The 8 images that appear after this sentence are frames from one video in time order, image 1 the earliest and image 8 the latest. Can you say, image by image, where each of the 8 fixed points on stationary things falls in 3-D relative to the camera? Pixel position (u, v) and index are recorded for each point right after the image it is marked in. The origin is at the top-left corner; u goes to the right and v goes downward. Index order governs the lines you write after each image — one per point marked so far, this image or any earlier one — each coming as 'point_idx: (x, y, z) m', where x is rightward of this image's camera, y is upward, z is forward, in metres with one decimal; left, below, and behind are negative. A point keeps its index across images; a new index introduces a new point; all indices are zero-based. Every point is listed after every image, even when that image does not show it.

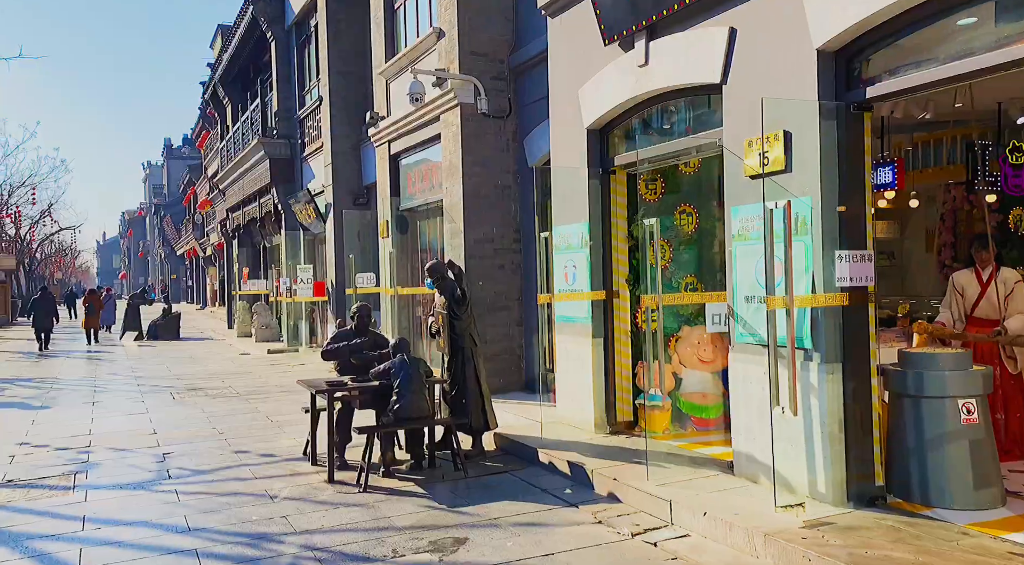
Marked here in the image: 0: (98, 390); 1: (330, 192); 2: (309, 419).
0: (-6.3, -1.7, +14.4) m
1: (-3.5, +1.8, +18.3) m
2: (-2.2, -1.5, +10.2) m
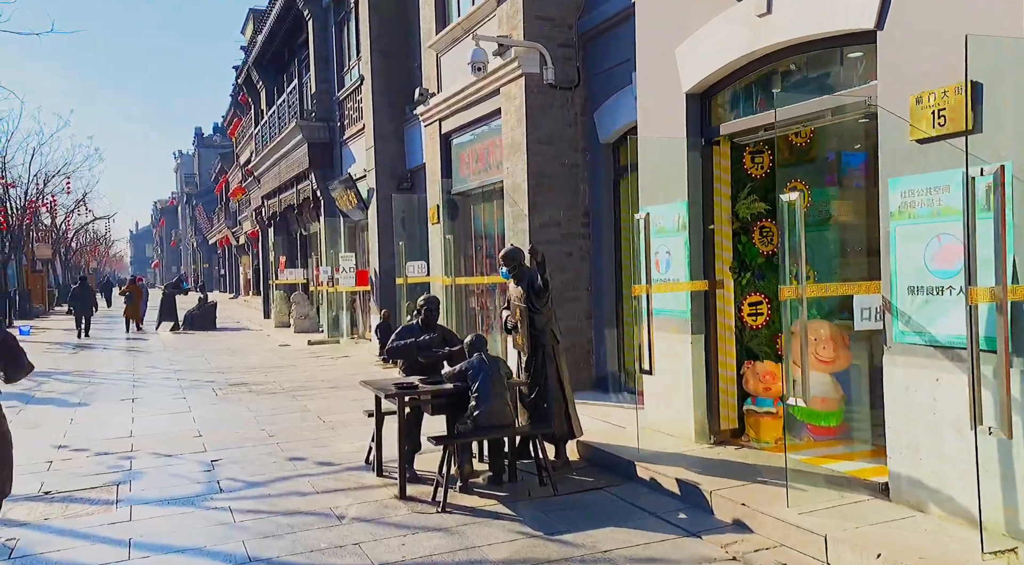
0: (-5.4, -1.5, +13.6) m
1: (-2.5, +2.0, +17.5) m
2: (-1.5, -1.4, +9.4) m
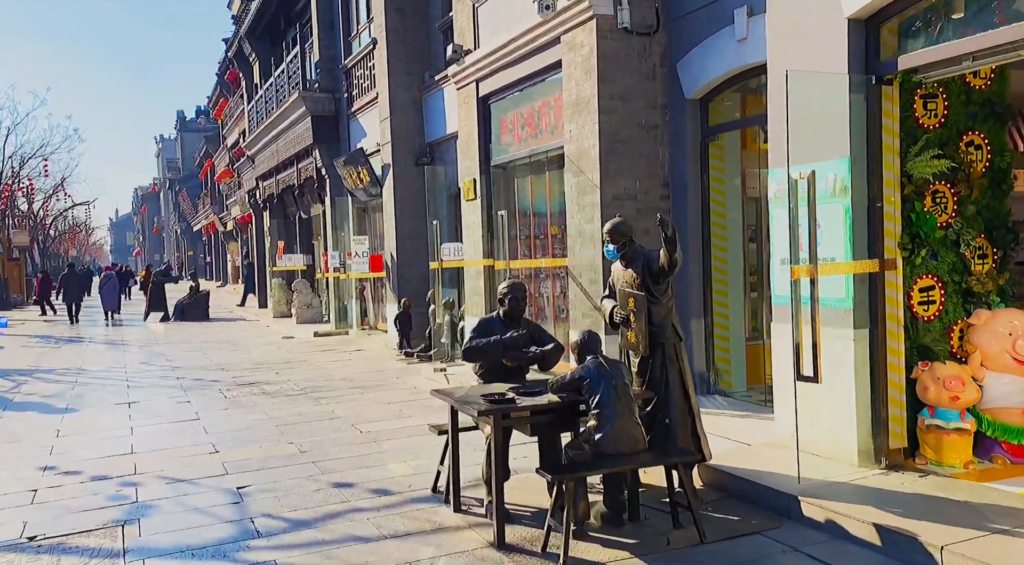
0: (-4.9, -1.4, +12.1) m
1: (-2.0, +2.2, +15.9) m
2: (-0.9, -1.2, +7.9) m
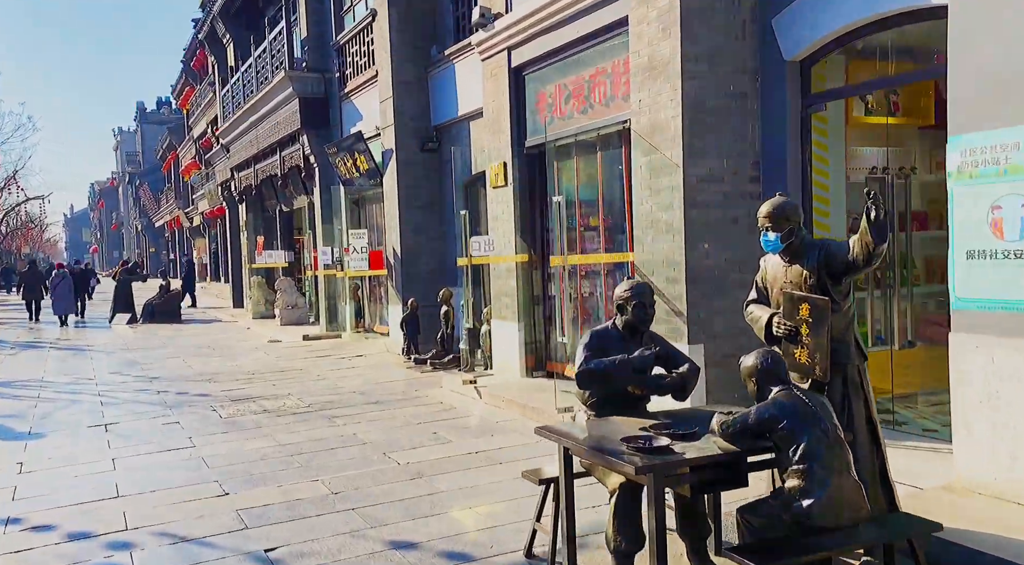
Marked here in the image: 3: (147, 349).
0: (-4.5, -1.4, +10.5) m
1: (-1.9, +2.3, +14.4) m
2: (-0.3, -1.2, +6.5) m
3: (-6.5, -1.2, +16.7) m
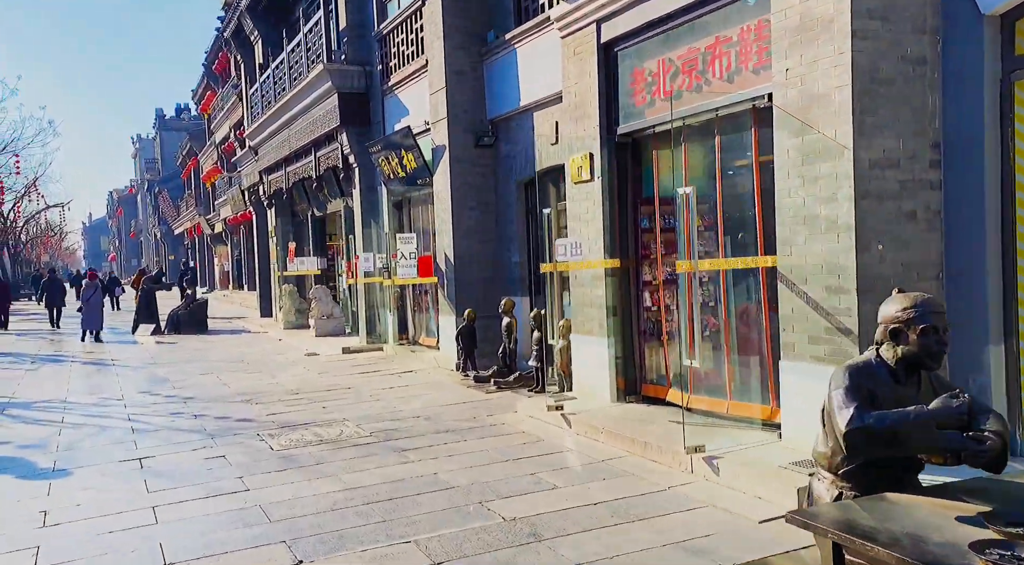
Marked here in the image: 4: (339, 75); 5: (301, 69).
0: (-3.7, -1.5, +9.3) m
1: (-1.0, +2.1, +13.1) m
2: (+0.4, -1.3, +5.1) m
3: (-5.6, -1.3, +15.5) m
4: (-2.9, +3.5, +15.8) m
5: (-4.0, +4.1, +17.9) m
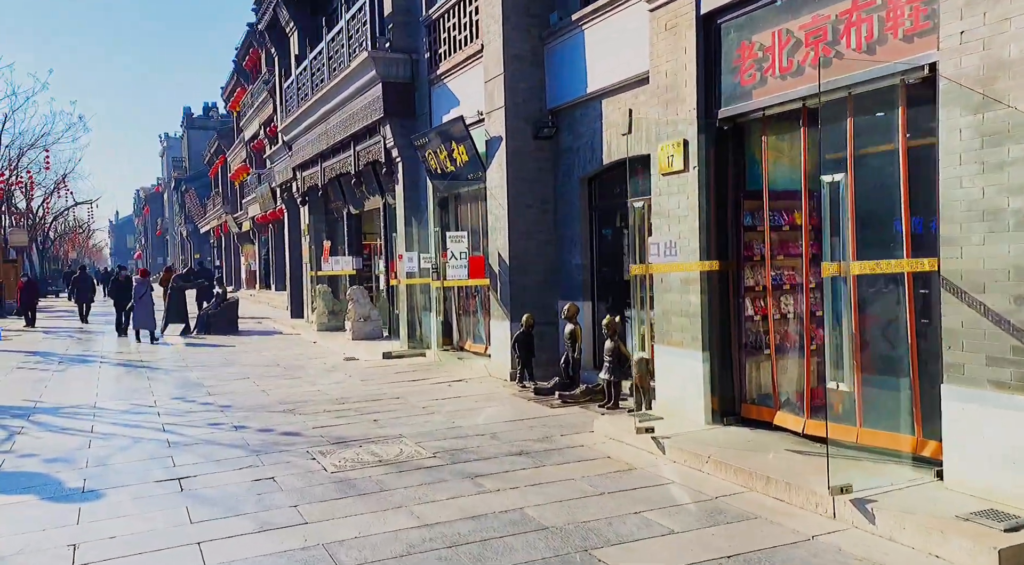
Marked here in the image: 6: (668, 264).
0: (-3.0, -1.5, +8.3) m
1: (-0.2, +2.1, +12.2) m
2: (+1.0, -1.3, +4.1) m
3: (-4.8, -1.3, +14.6) m
4: (-2.0, +3.5, +14.8) m
5: (-3.1, +4.1, +17.0) m
6: (+1.3, +0.2, +8.0) m
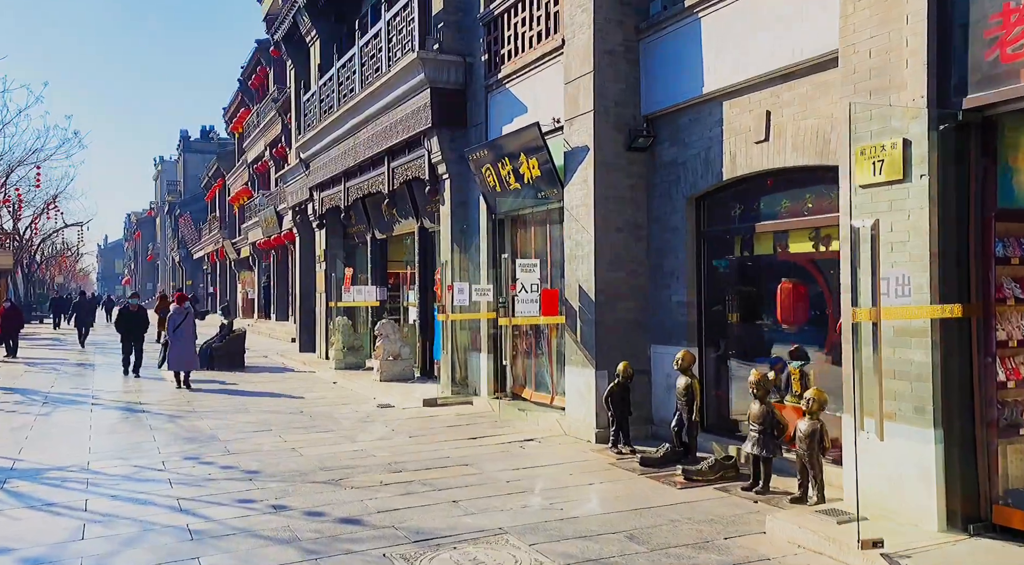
0: (-2.1, -1.7, +6.1) m
1: (+0.8, +1.7, +10.1) m
2: (+2.0, -1.5, +2.0) m
3: (-3.9, -1.7, +12.4) m
4: (-1.1, +3.0, +12.8) m
5: (-2.2, +3.6, +15.0) m
6: (+2.3, -0.2, +5.9) m
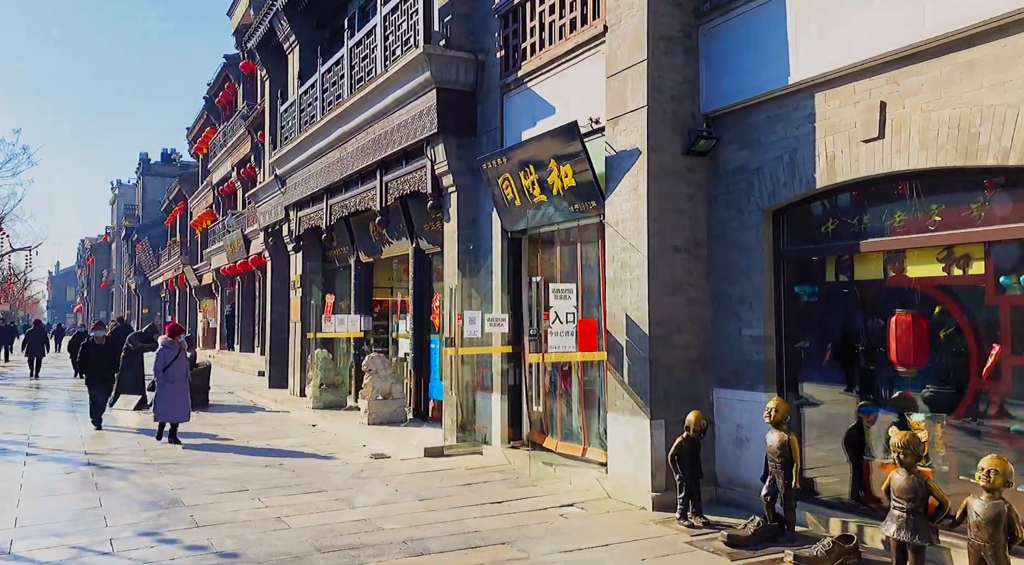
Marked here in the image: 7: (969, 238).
0: (-1.6, -1.8, +4.2) m
1: (+1.1, +1.4, +8.4) m
2: (+2.6, -1.5, +0.2) m
3: (-3.7, -2.1, +10.4) m
4: (-0.8, +2.7, +11.1) m
5: (-2.0, +3.1, +13.3) m
6: (+2.8, -0.3, +4.2) m
7: (+3.2, +0.3, +6.5) m
